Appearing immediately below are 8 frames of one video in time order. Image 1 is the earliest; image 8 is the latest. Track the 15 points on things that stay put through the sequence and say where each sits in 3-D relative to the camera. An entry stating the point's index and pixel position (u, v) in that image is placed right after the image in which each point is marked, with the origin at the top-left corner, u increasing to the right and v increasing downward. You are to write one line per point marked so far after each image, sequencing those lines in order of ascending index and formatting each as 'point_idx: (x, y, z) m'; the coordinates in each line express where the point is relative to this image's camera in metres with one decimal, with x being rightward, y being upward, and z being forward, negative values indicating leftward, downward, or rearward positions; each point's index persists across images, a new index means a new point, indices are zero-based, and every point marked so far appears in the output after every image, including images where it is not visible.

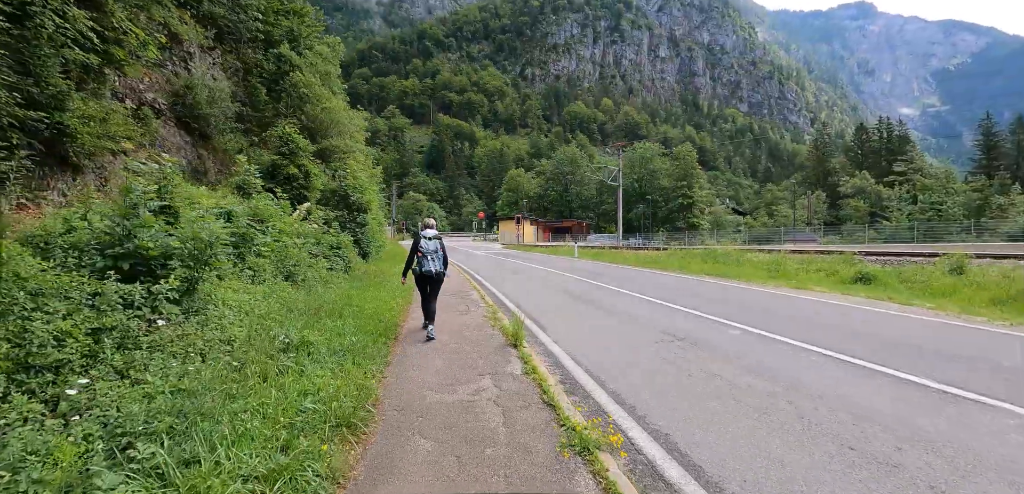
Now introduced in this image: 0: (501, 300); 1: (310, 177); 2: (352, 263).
0: (-0.4, -1.1, +10.9) m
1: (-6.5, +2.3, +15.7) m
2: (-4.6, -0.5, +14.2) m
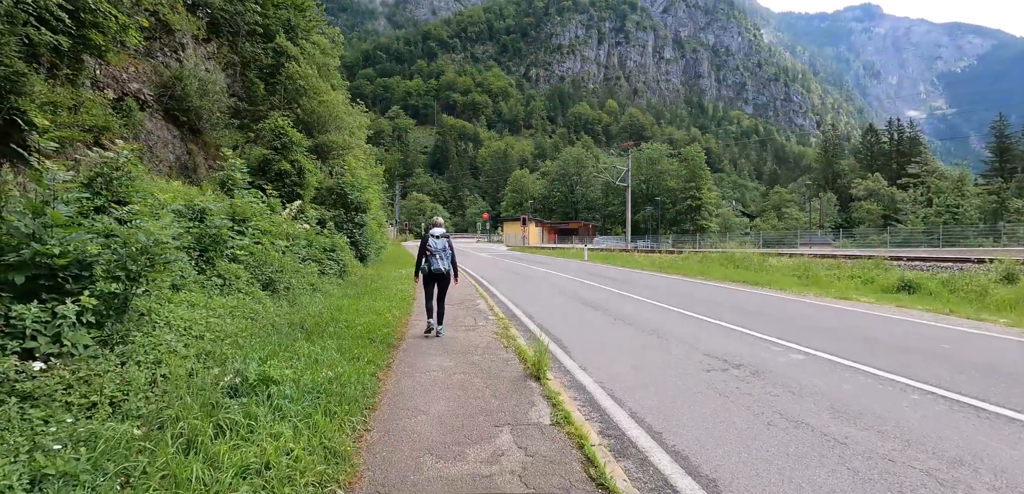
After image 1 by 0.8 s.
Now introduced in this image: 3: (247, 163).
0: (-0.1, -1.2, +9.6) m
1: (-6.2, +2.2, +14.6) m
2: (-4.3, -0.5, +13.0) m
3: (-7.6, +2.4, +14.0) m
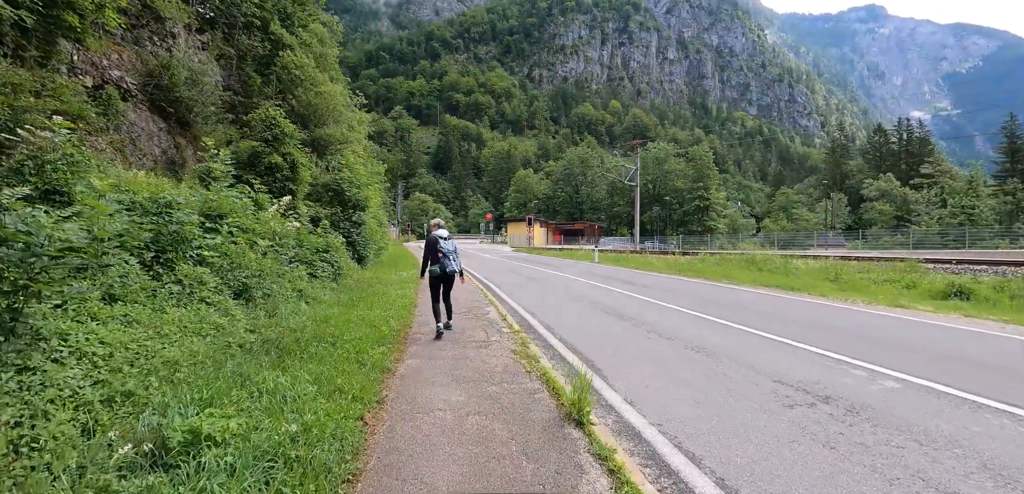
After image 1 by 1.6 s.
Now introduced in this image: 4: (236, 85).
0: (+0.1, -1.2, +8.4) m
1: (-5.9, +2.2, +13.4) m
2: (-4.1, -0.5, +11.8) m
3: (-7.3, +2.4, +12.8) m
4: (-10.6, +6.2, +18.8) m
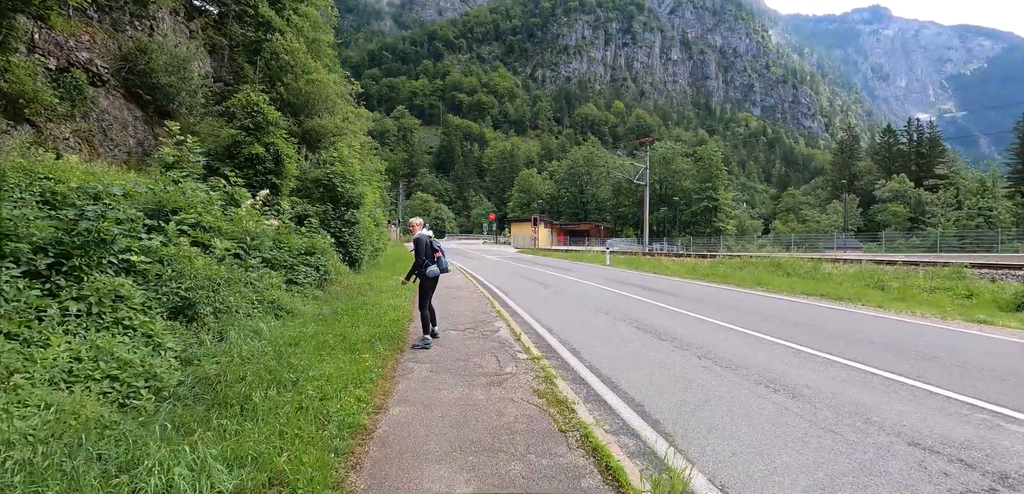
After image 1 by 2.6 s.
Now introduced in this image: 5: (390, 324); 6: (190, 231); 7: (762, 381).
0: (+0.4, -1.3, +7.0) m
1: (-5.7, +2.2, +12.0) m
2: (-3.8, -0.6, +10.4) m
3: (-7.1, +2.4, +11.4) m
4: (-10.3, +6.2, +17.4) m
5: (-1.7, -1.1, +6.9) m
6: (-4.2, +0.2, +6.4) m
7: (+2.6, -1.4, +5.0) m
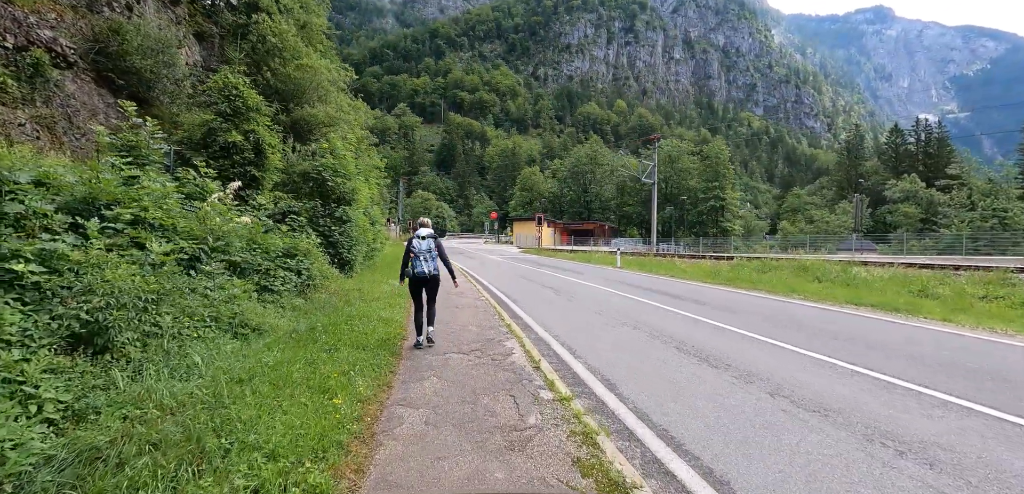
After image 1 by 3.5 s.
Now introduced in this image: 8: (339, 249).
0: (+0.5, -1.3, +5.7) m
1: (-5.4, +2.2, +10.7) m
2: (-3.6, -0.6, +9.1) m
3: (-6.8, +2.4, +10.1) m
4: (-10.1, +6.2, +16.1) m
5: (-1.5, -1.1, +5.6) m
6: (-4.0, +0.2, +5.1) m
7: (+2.8, -1.5, +3.7) m
8: (-4.4, 0.0, +12.5) m
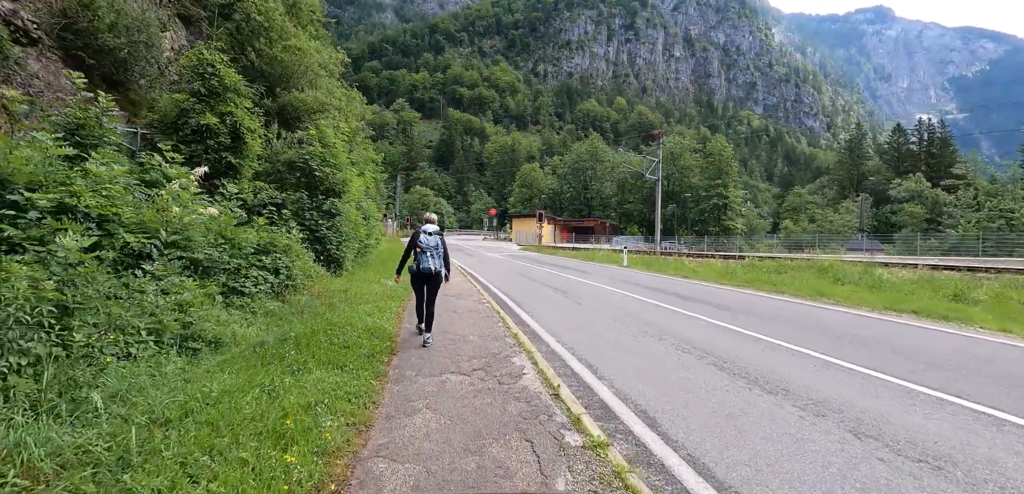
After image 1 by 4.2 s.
0: (+0.7, -1.3, +4.7) m
1: (-5.3, +2.2, +9.6) m
2: (-3.5, -0.5, +8.1) m
3: (-6.7, +2.5, +9.1) m
4: (-9.9, +6.4, +15.0) m
5: (-1.4, -1.1, +4.6) m
6: (-3.9, +0.2, +4.1) m
7: (+2.9, -1.5, +2.7) m
8: (-4.3, +0.1, +11.5) m
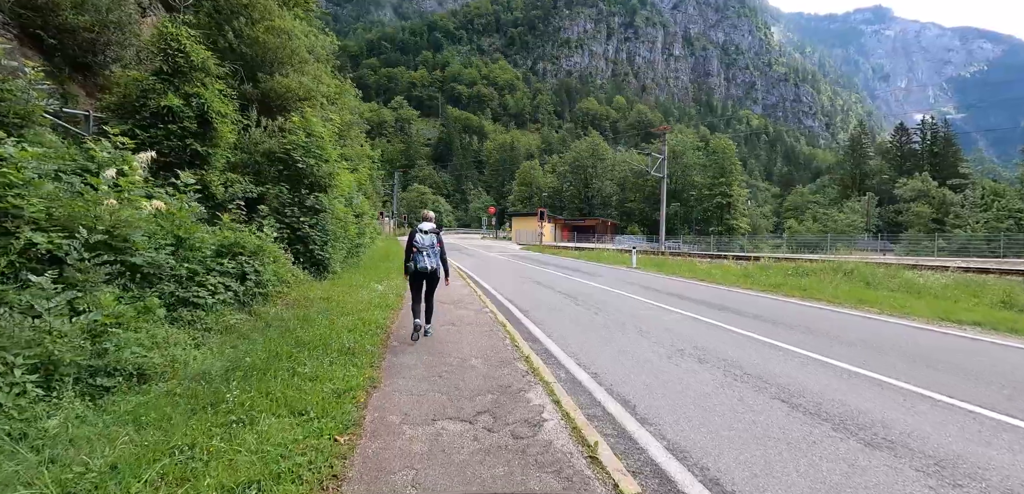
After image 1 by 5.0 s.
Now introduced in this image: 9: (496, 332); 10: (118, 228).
0: (+0.8, -1.3, +3.6) m
1: (-5.2, +2.2, +8.5) m
2: (-3.4, -0.5, +6.9) m
3: (-6.6, +2.5, +7.9) m
4: (-9.8, +6.4, +13.8) m
5: (-1.3, -1.1, +3.4) m
6: (-3.8, +0.2, +2.9) m
7: (+3.0, -1.5, +1.6) m
8: (-4.2, +0.1, +10.3) m
9: (-0.1, -1.2, +6.2) m
10: (-3.9, +0.2, +4.8) m
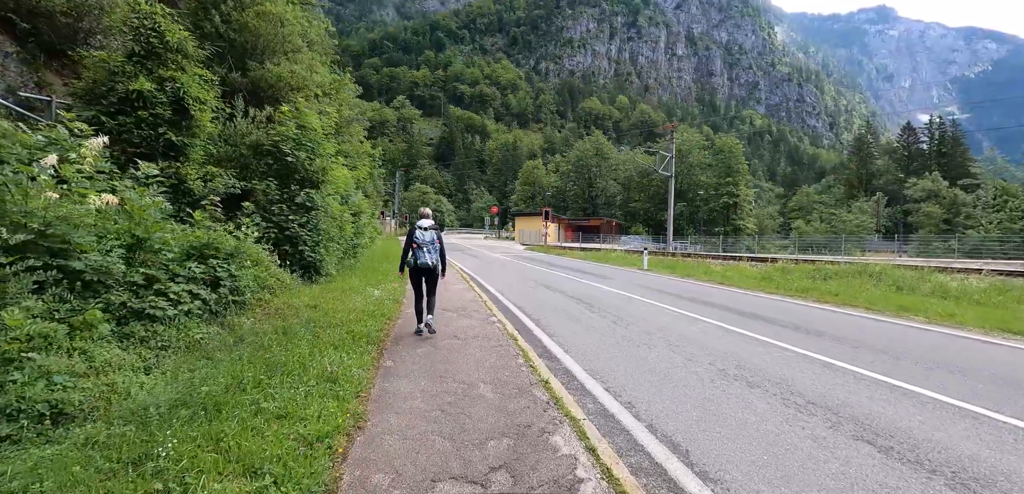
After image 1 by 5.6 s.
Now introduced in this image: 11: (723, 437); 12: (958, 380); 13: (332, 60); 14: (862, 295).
0: (+0.9, -1.4, +2.7) m
1: (-5.1, +2.2, +7.6) m
2: (-3.3, -0.6, +6.1) m
3: (-6.5, +2.5, +7.1) m
4: (-9.6, +6.4, +13.0) m
5: (-1.2, -1.2, +2.6) m
6: (-3.6, +0.2, +2.1) m
7: (+3.2, -1.6, +0.7) m
8: (-4.1, +0.1, +9.5) m
9: (0.0, -1.2, +5.4) m
10: (-3.7, +0.2, +3.9) m
11: (+1.5, -1.4, +3.4) m
12: (+4.8, -1.5, +5.1) m
13: (-6.6, +7.1, +17.9) m
14: (+8.1, -1.1, +11.1) m
